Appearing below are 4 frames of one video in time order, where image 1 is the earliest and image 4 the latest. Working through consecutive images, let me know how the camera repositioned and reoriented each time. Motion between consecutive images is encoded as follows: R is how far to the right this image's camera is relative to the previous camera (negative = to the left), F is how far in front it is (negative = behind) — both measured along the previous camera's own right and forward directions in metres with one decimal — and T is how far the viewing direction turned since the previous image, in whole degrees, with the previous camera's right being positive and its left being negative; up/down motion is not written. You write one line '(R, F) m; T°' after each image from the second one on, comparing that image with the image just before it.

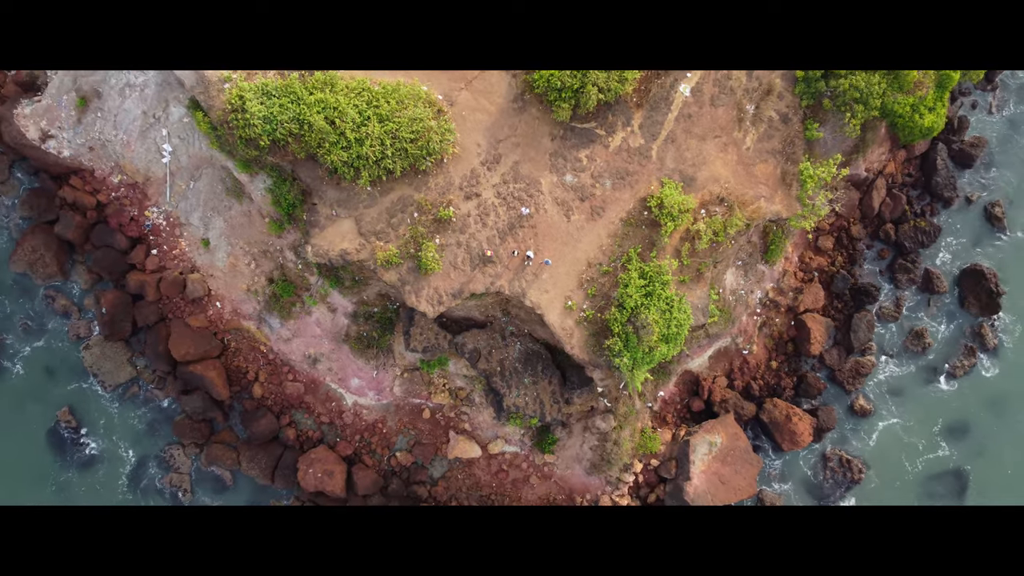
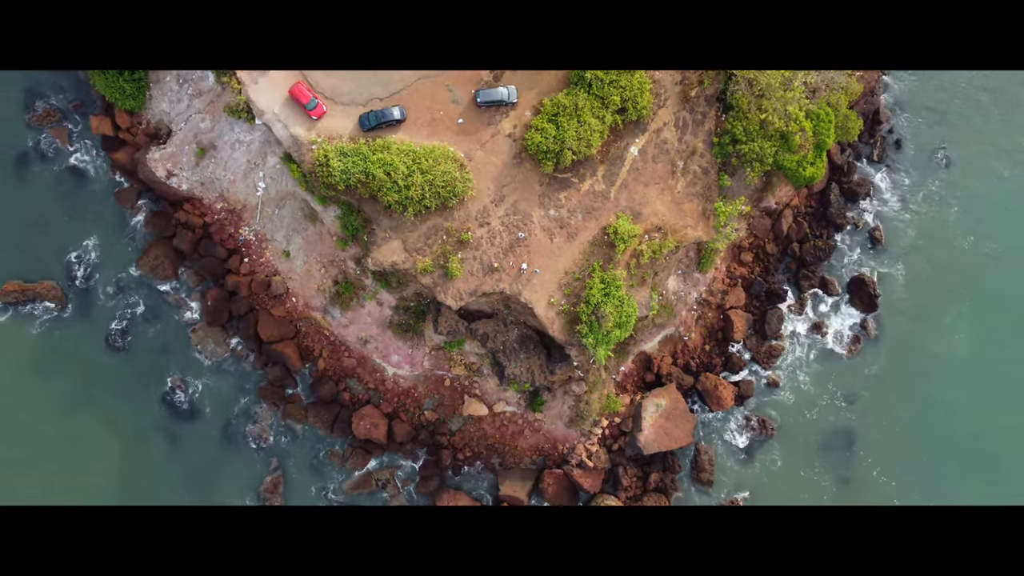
(+0.1, -7.8) m; 0°
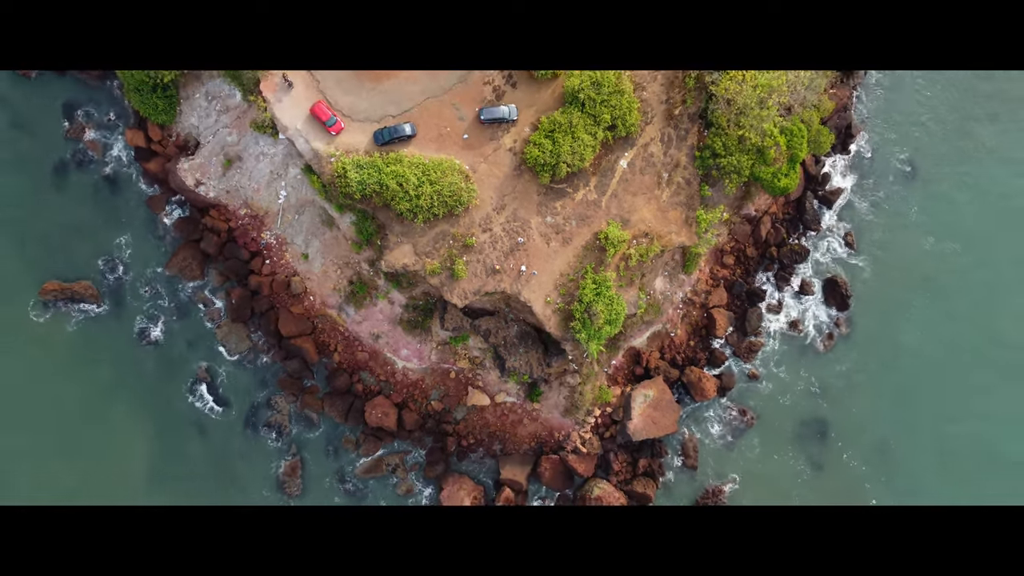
(0.0, -2.6) m; 0°
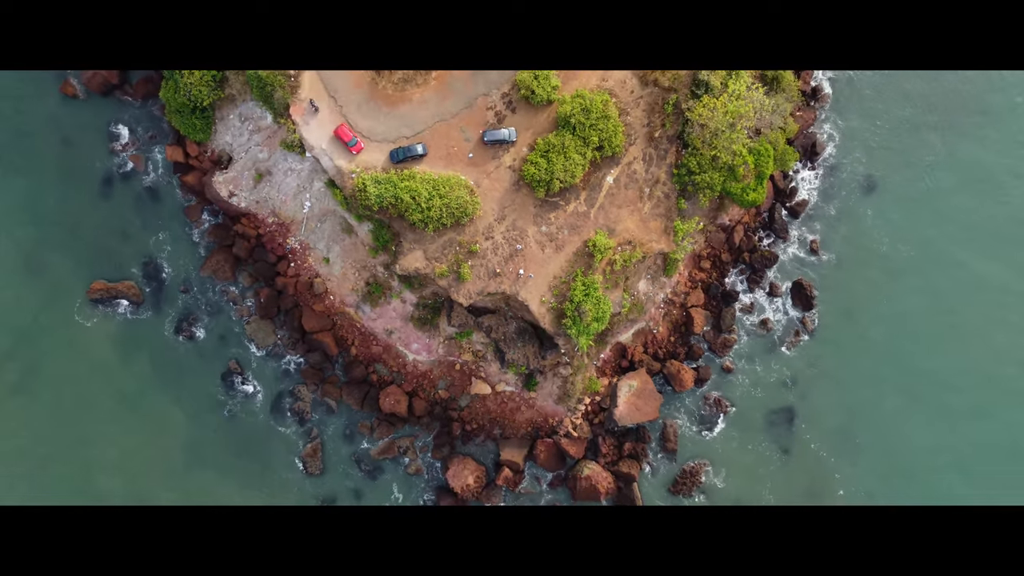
(0.0, -3.9) m; 0°
